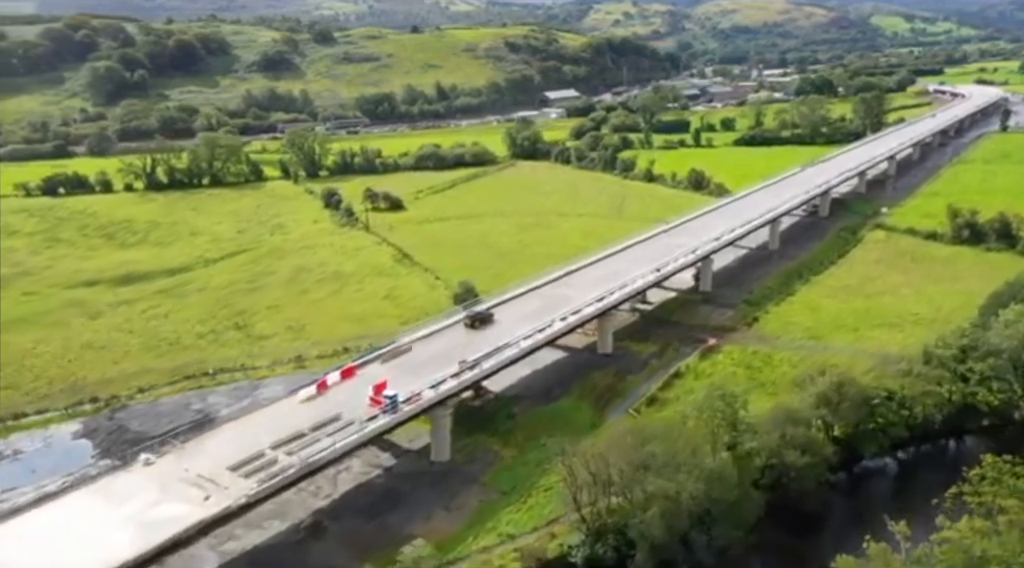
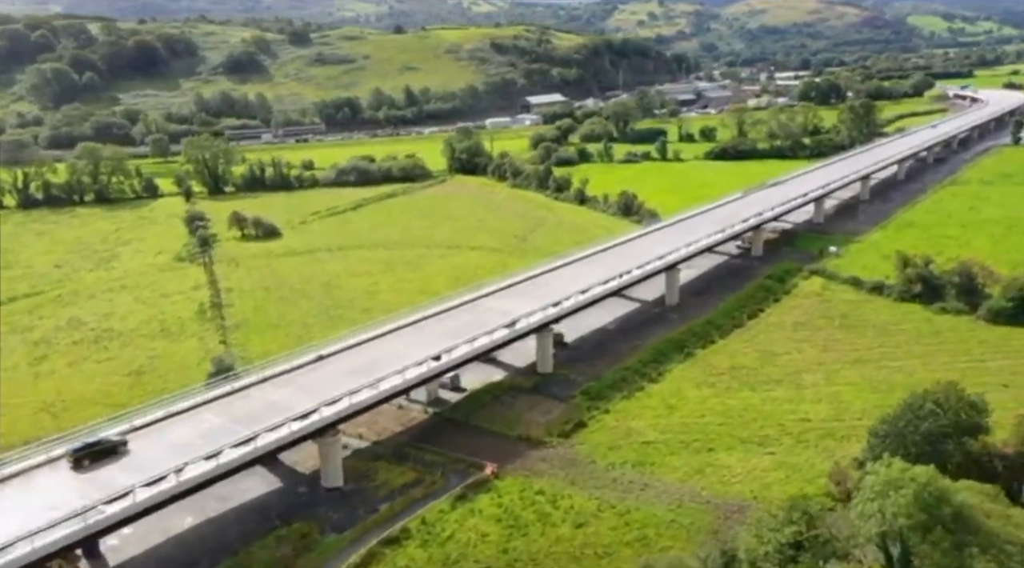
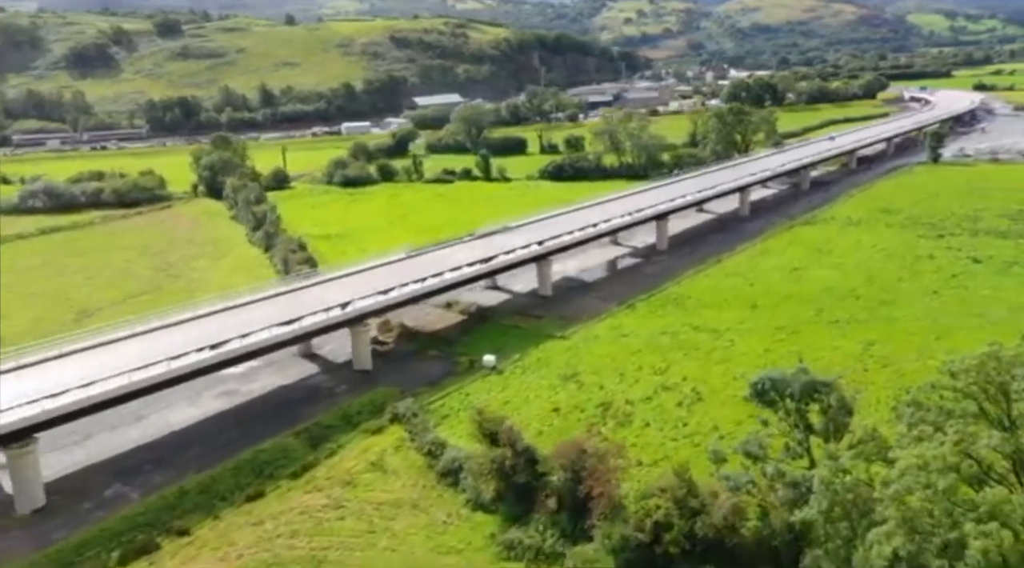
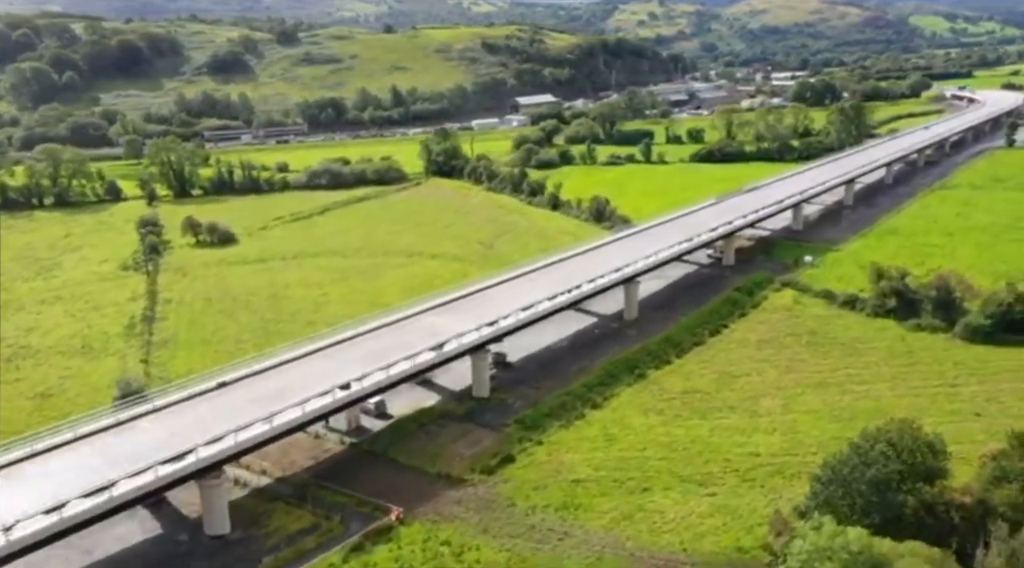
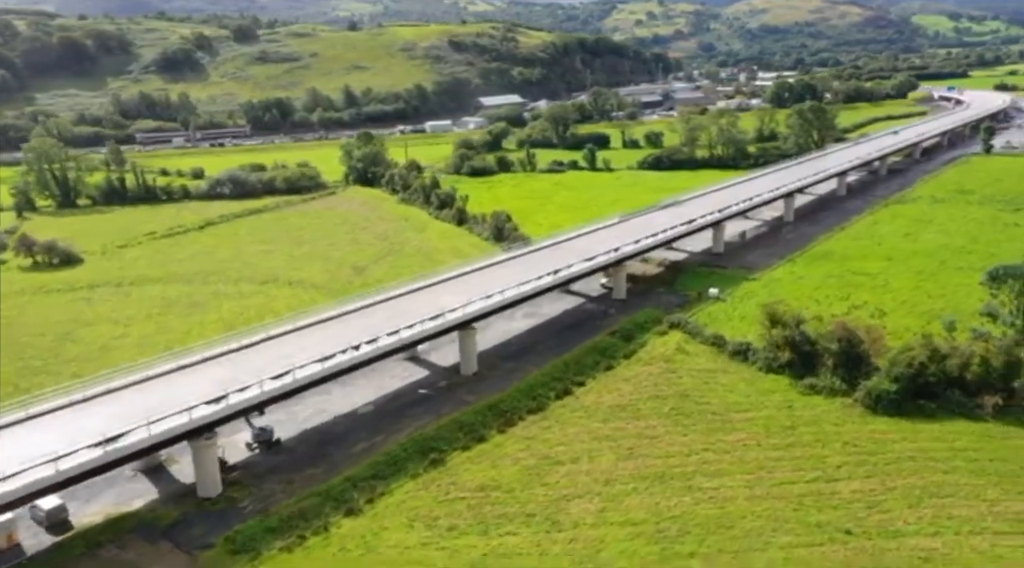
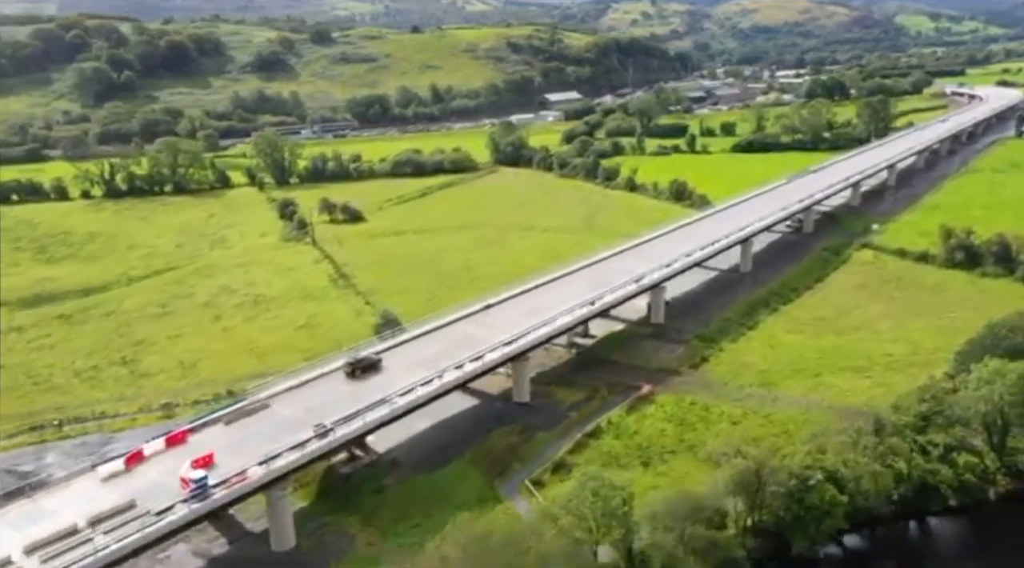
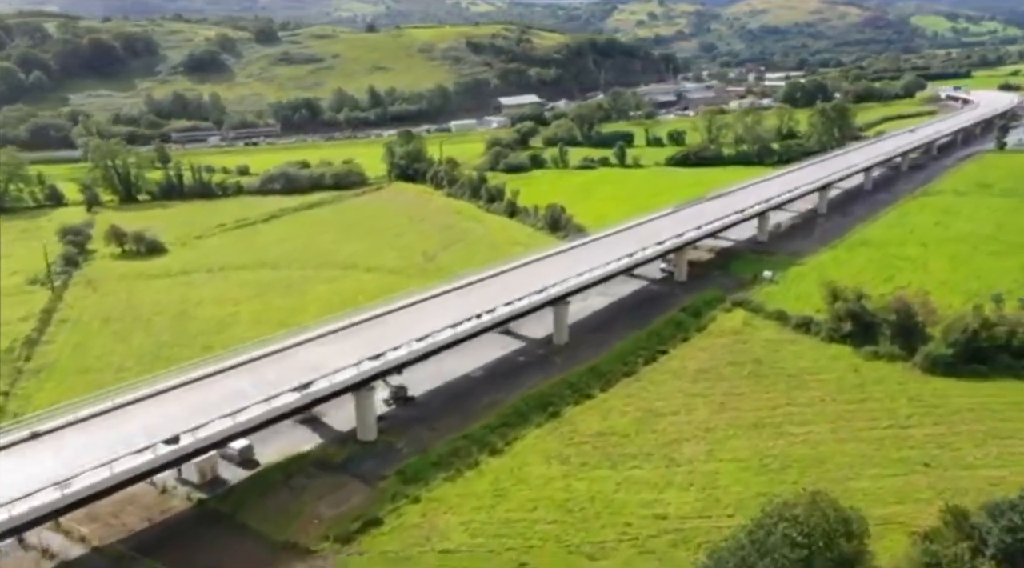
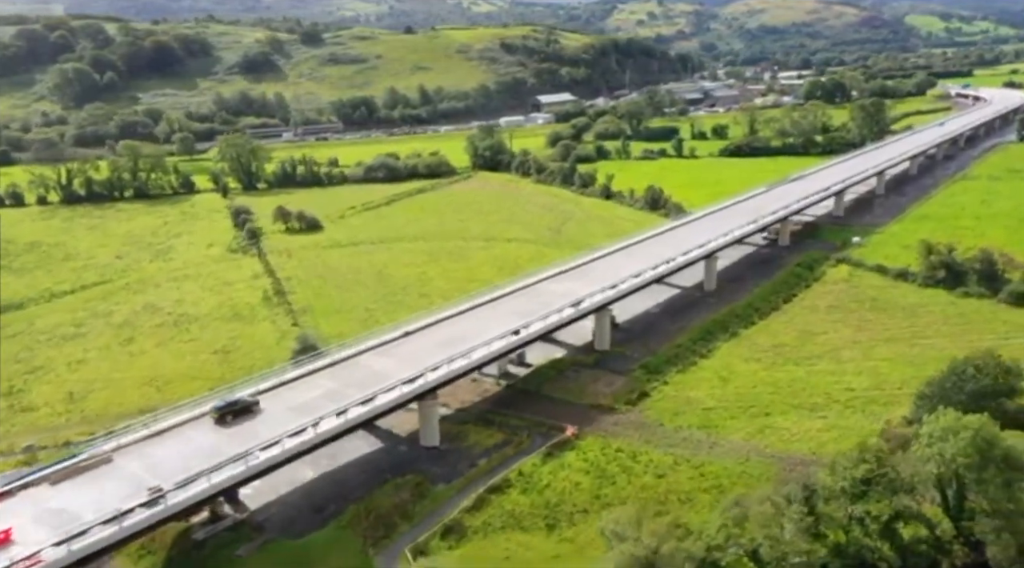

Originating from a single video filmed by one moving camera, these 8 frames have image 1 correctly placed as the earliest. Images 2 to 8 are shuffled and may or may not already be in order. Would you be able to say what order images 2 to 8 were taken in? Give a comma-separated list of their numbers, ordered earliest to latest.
6, 8, 2, 4, 7, 5, 3
